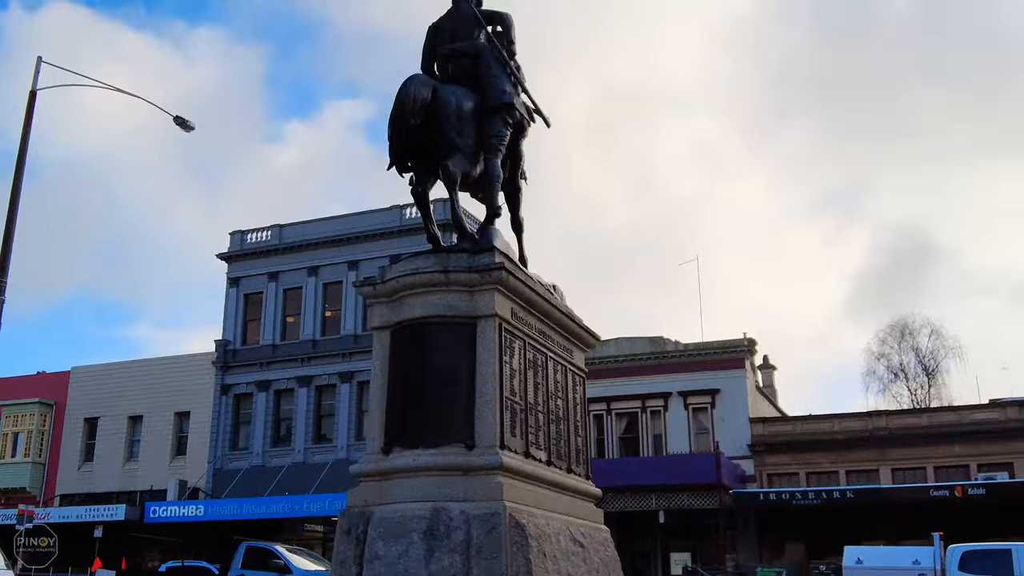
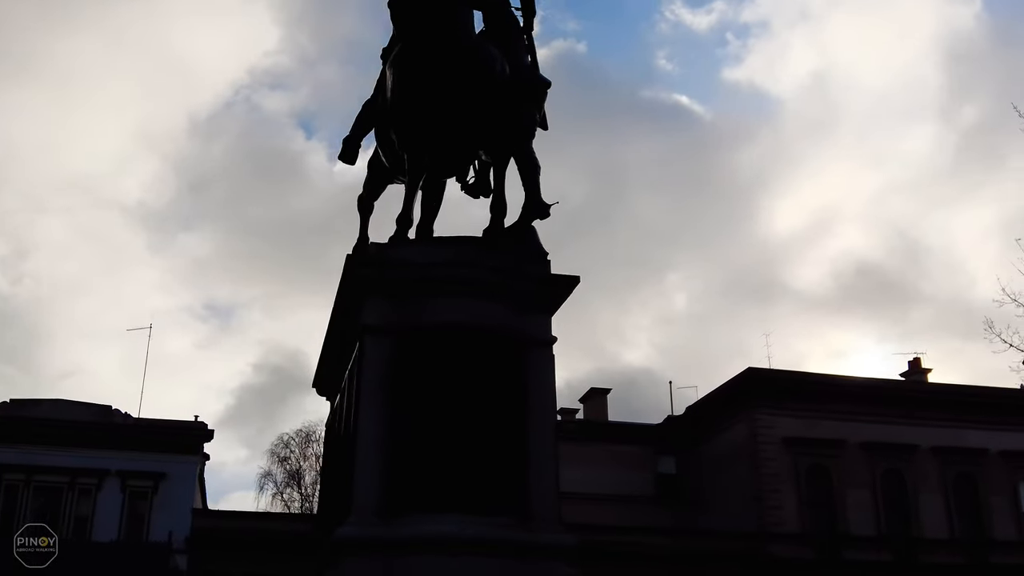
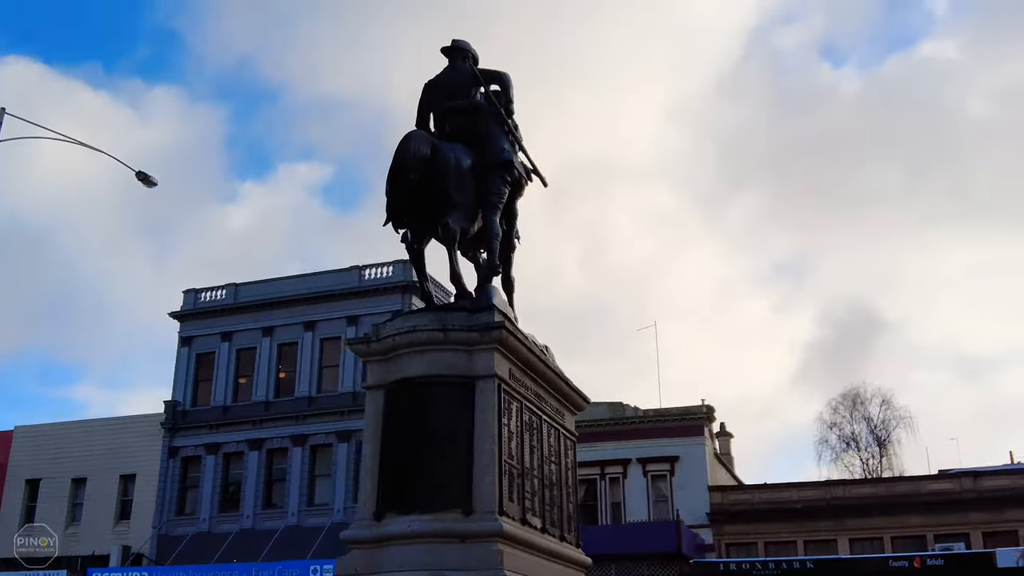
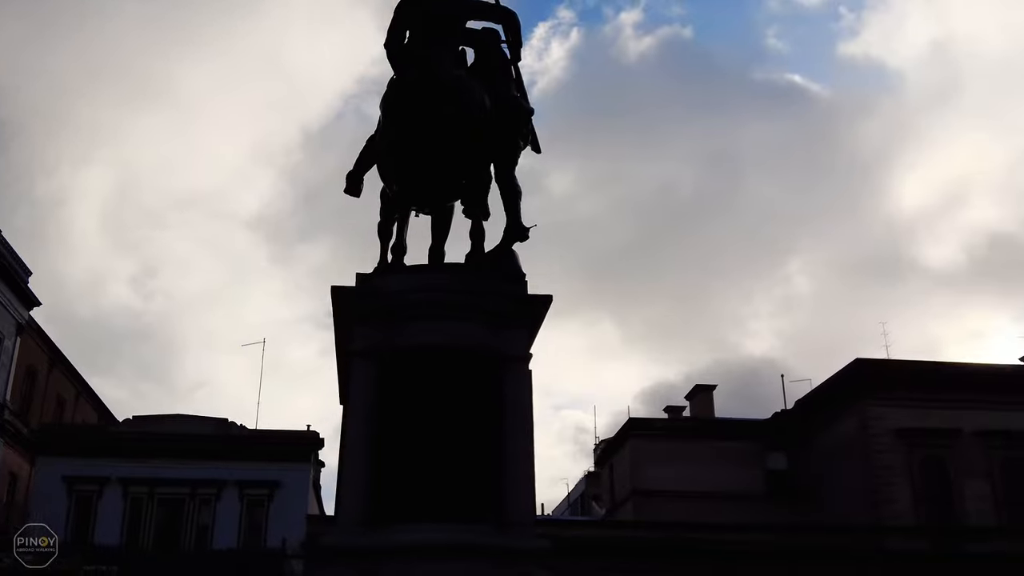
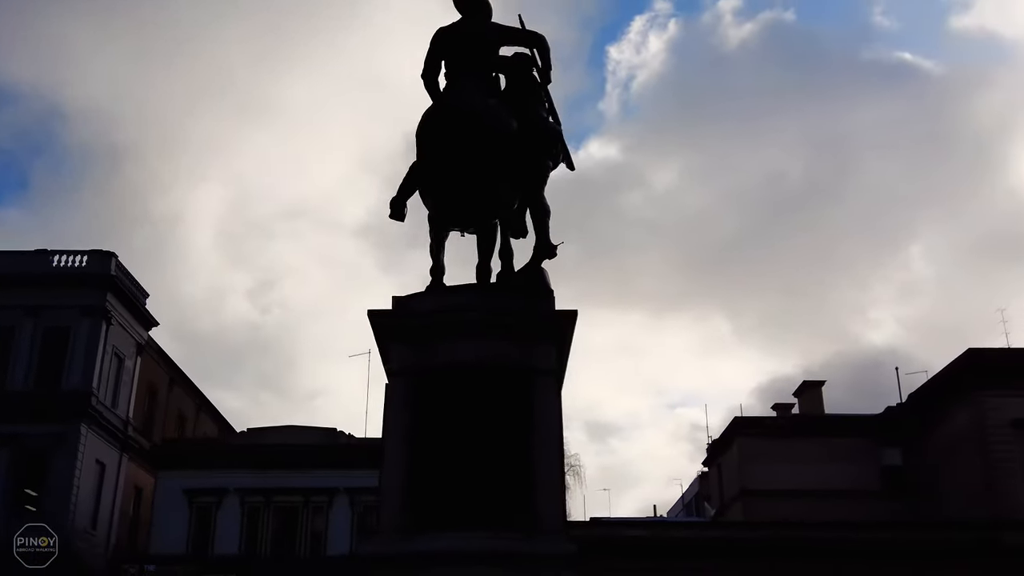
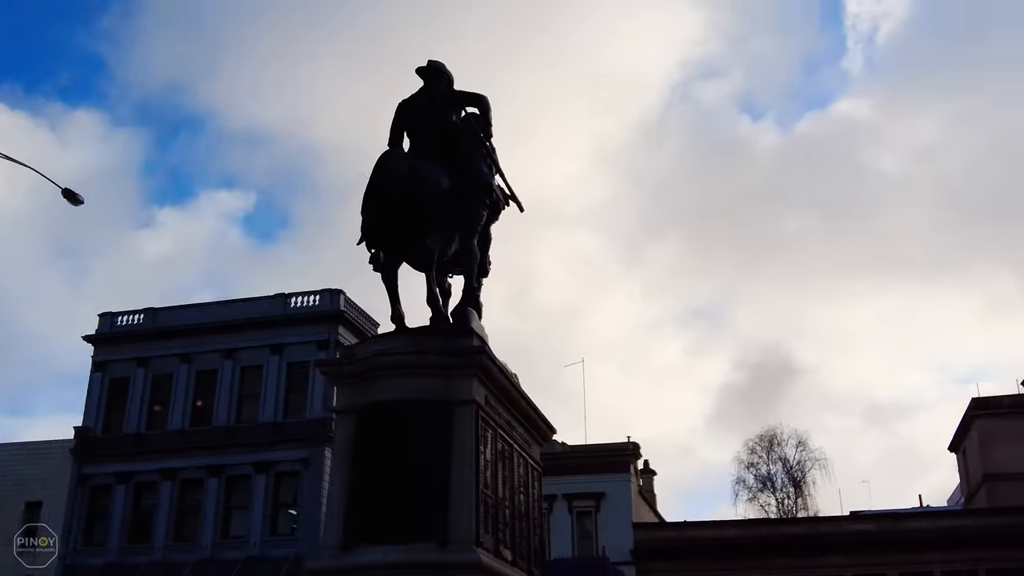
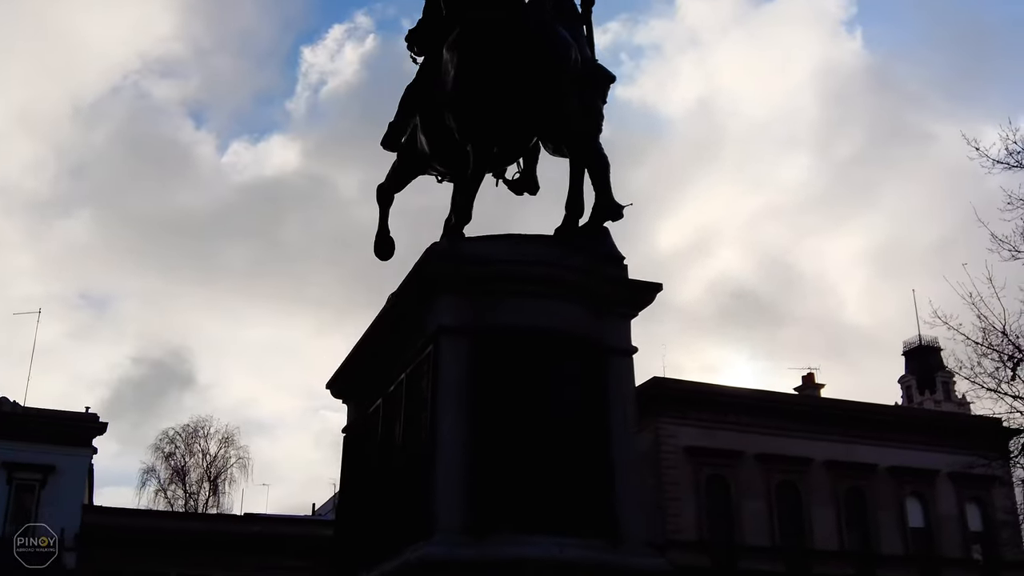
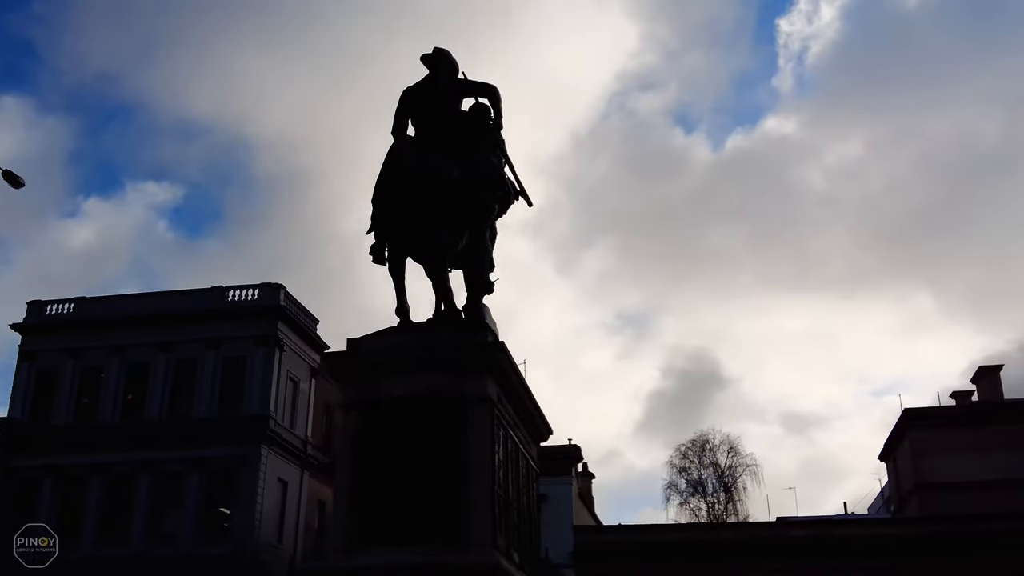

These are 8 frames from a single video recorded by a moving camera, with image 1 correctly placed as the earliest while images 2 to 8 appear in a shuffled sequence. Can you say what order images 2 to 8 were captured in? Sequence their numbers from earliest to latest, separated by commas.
3, 6, 8, 5, 4, 2, 7
